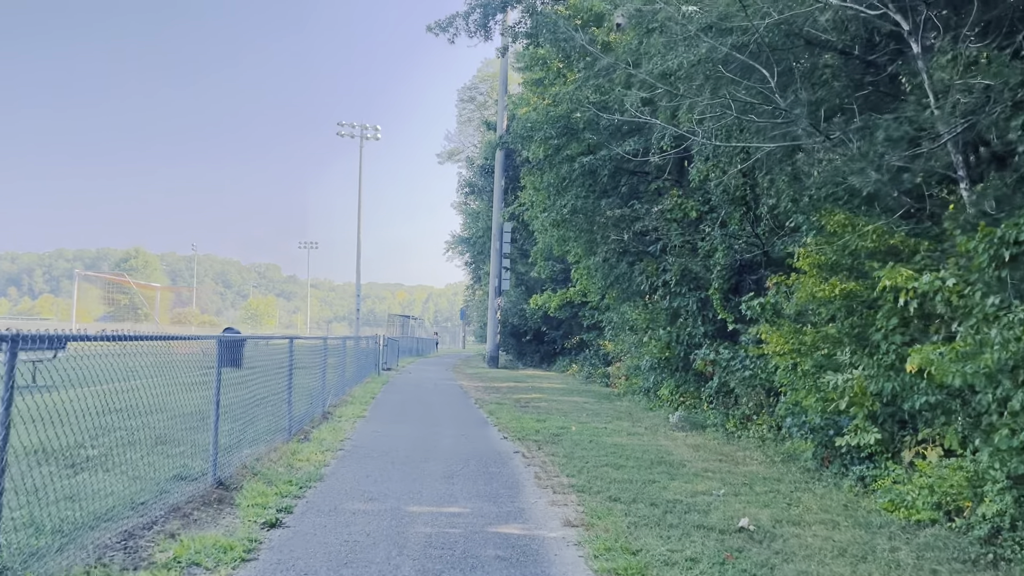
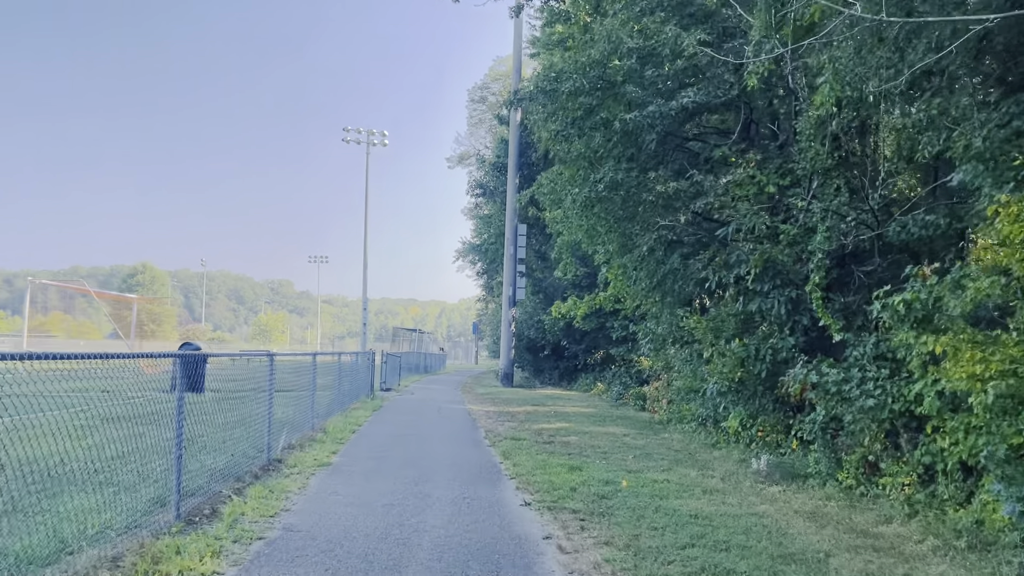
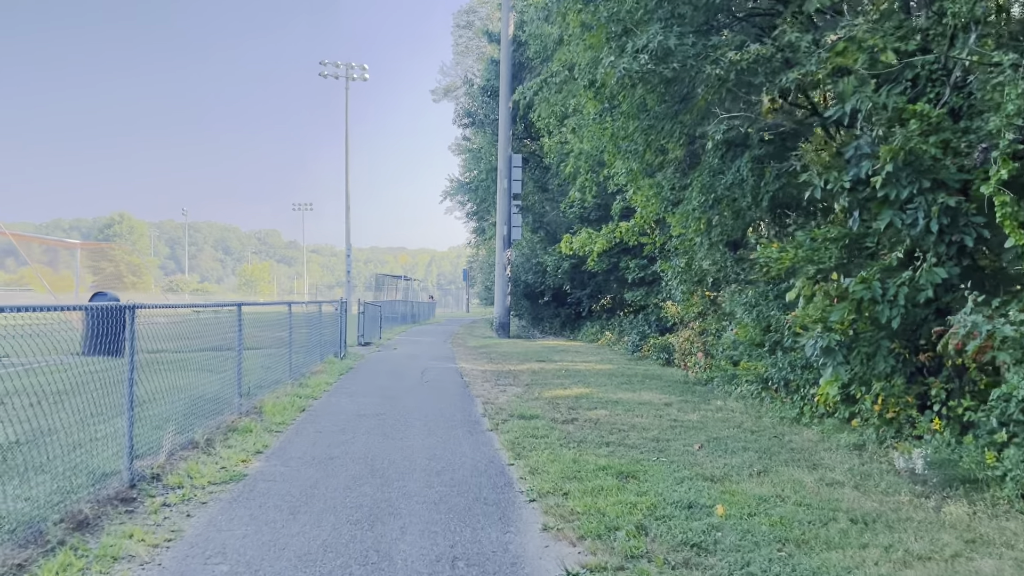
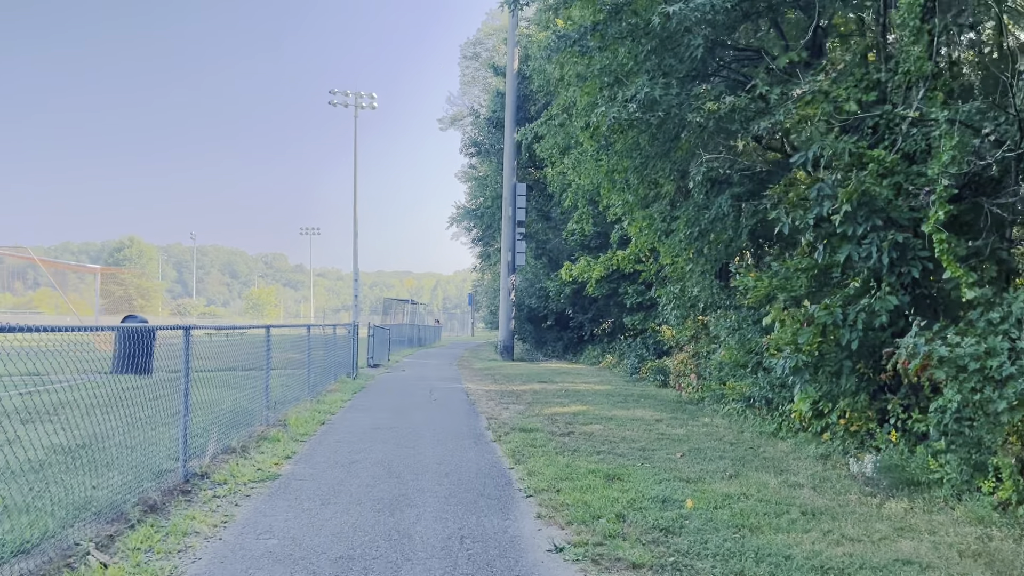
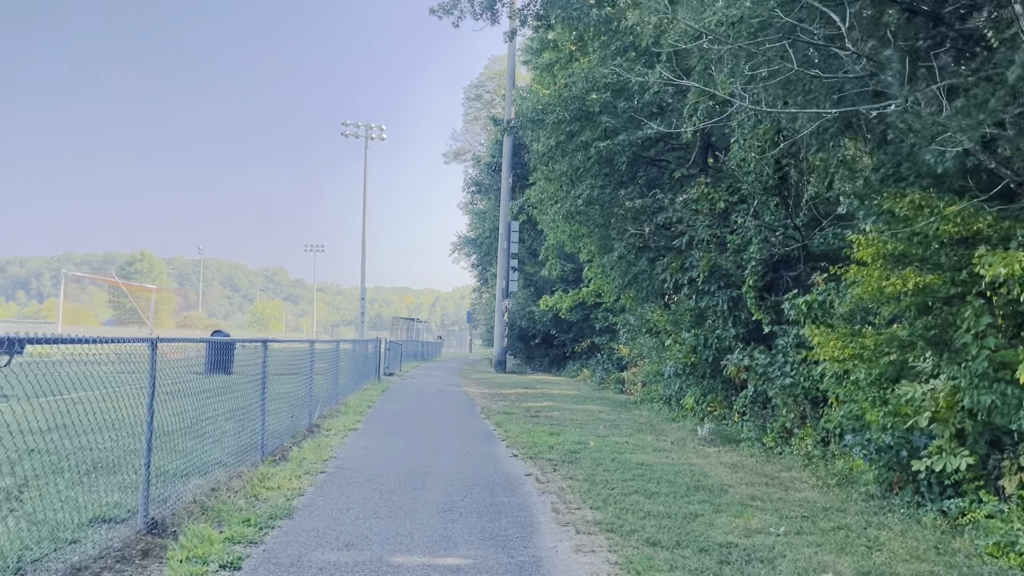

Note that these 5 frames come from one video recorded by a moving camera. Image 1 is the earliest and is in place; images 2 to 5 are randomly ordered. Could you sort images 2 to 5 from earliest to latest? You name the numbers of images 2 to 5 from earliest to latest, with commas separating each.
5, 2, 4, 3
